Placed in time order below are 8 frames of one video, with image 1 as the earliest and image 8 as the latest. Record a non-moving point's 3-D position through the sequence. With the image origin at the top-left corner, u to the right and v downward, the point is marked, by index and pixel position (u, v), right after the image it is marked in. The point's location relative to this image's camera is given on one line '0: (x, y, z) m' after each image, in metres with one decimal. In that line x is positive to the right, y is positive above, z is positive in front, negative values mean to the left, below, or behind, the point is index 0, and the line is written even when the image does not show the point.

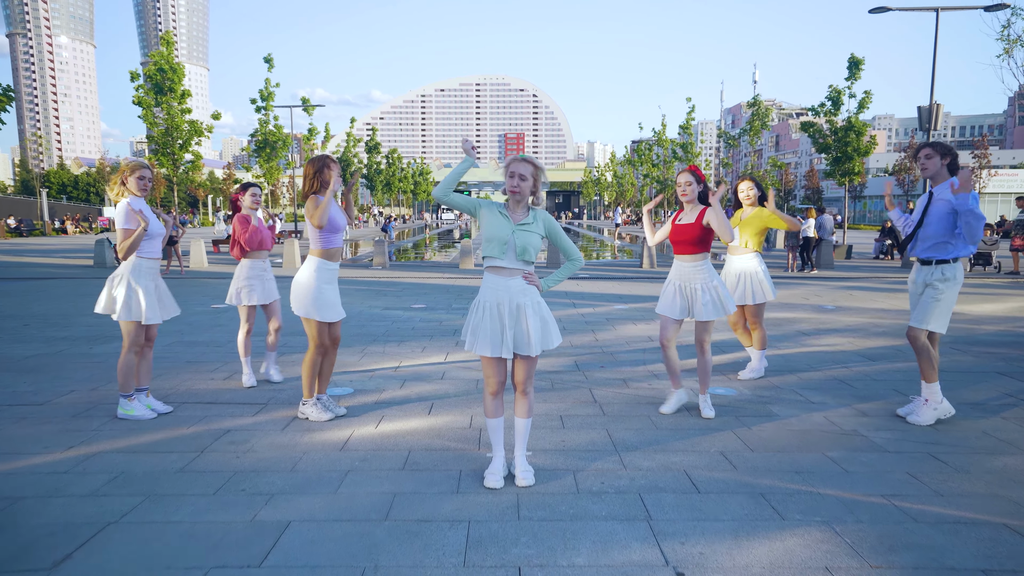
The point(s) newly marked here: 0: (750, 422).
0: (+1.7, -1.0, +5.1) m
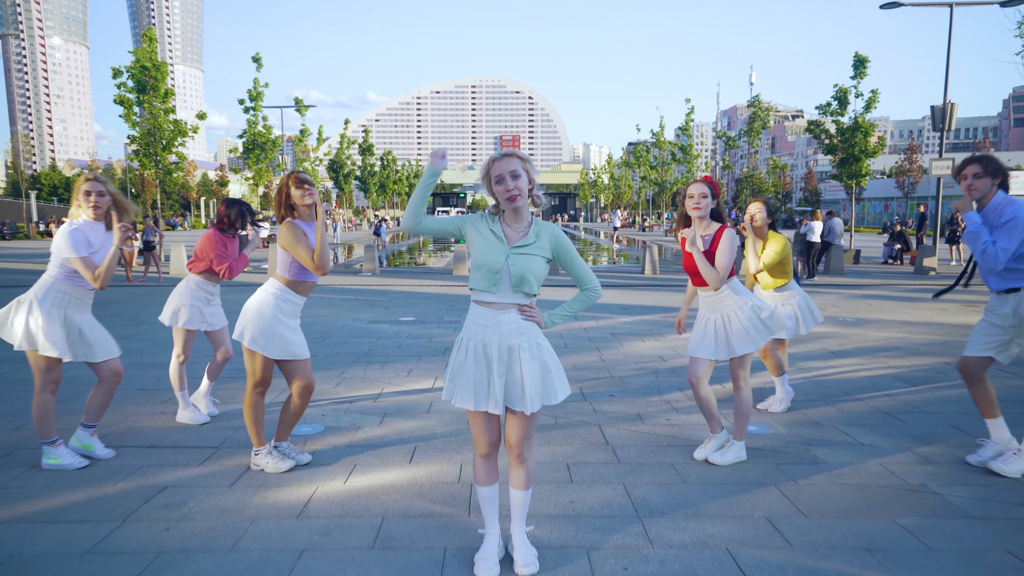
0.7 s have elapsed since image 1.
0: (+1.7, -1.1, +4.3) m
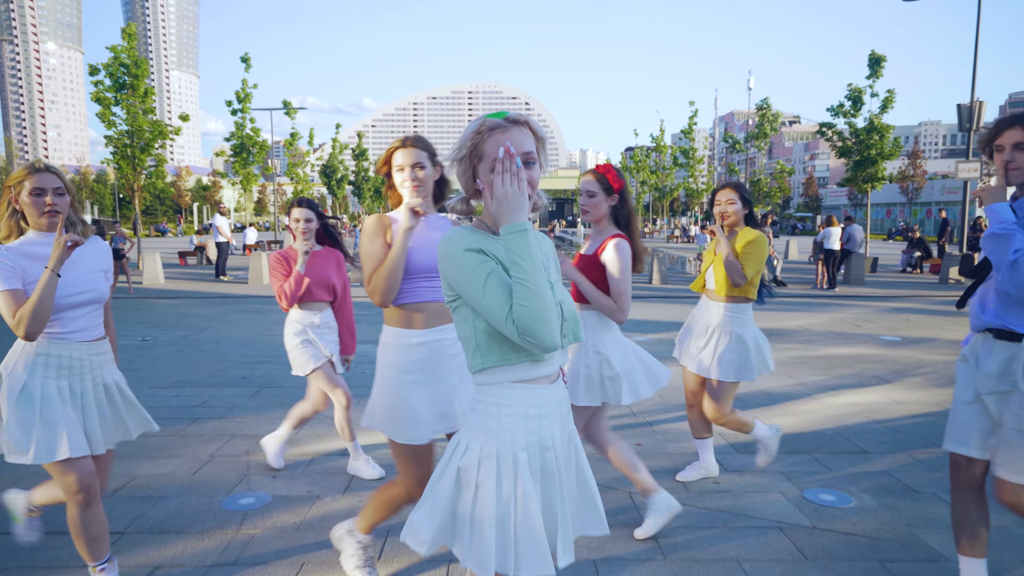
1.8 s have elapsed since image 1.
0: (+1.7, -1.3, +3.1) m
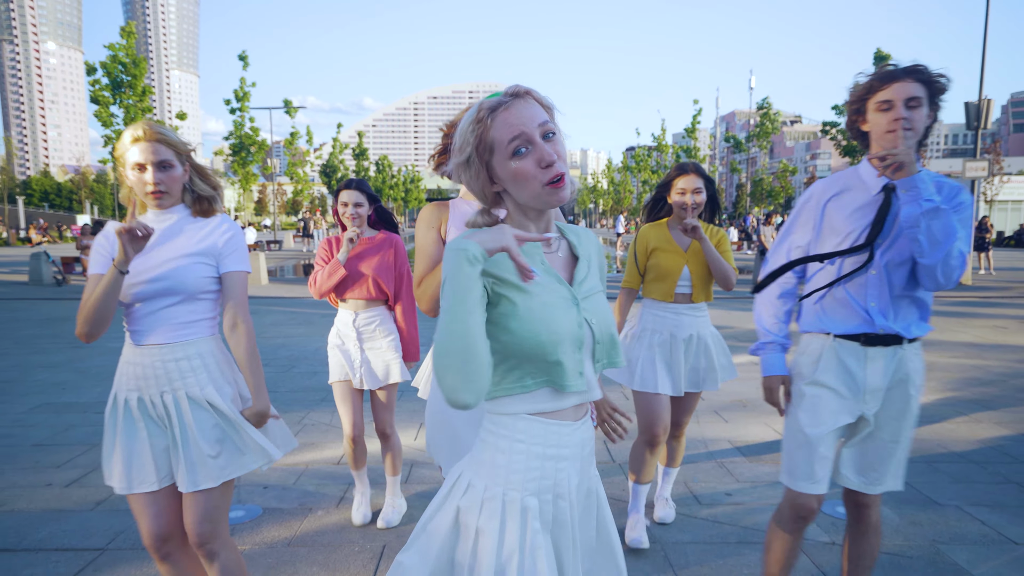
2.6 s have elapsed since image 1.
0: (+1.8, -1.3, +2.9) m
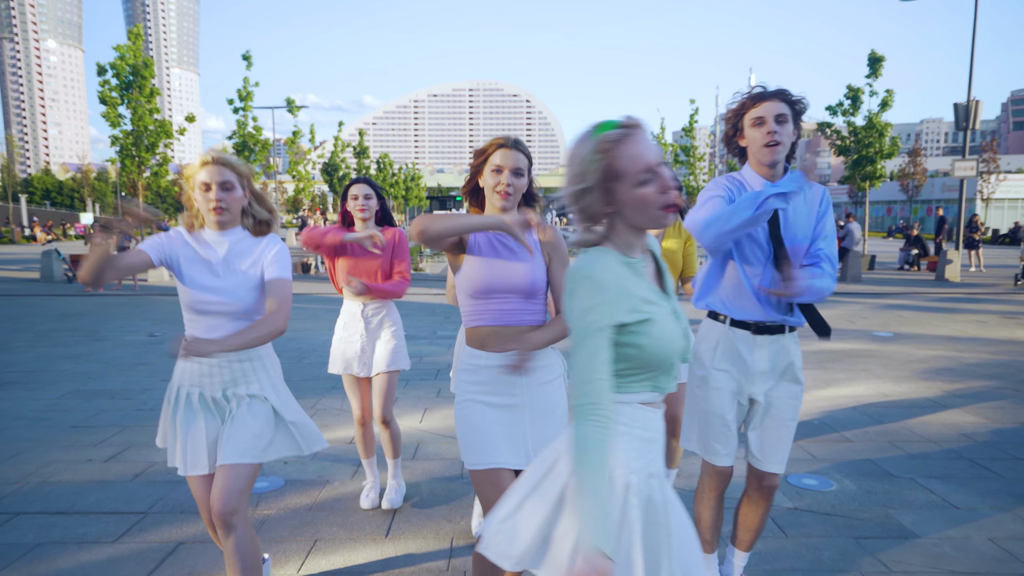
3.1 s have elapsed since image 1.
0: (+1.7, -1.2, +3.3) m
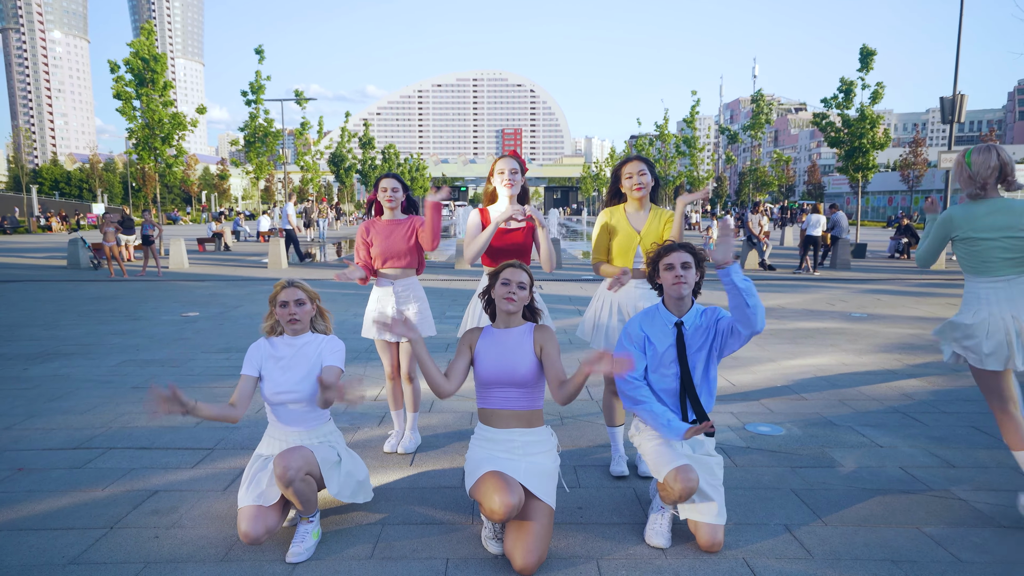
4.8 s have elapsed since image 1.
0: (+1.7, -1.1, +4.1) m
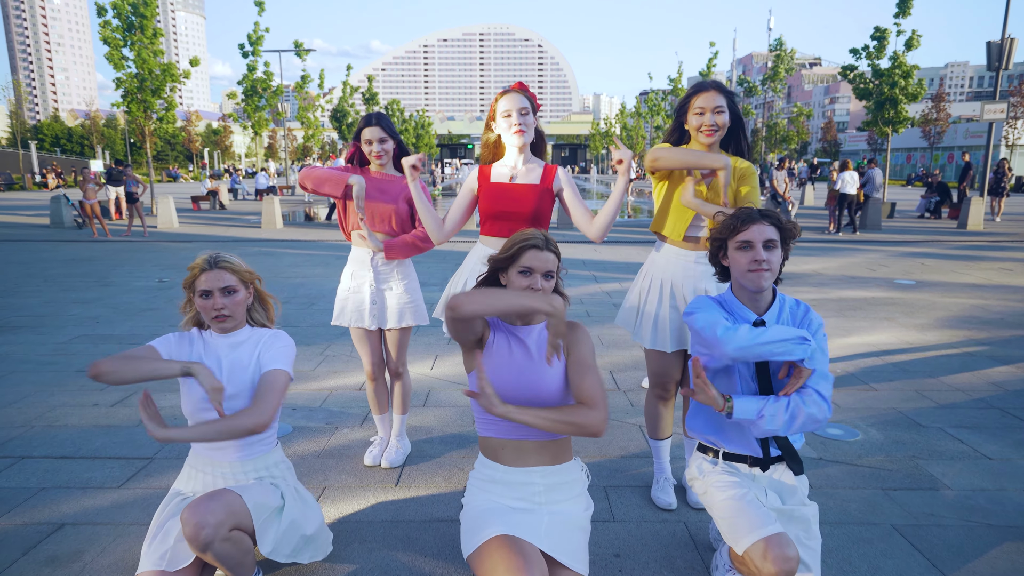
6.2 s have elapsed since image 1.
0: (+1.8, -1.0, +3.2) m
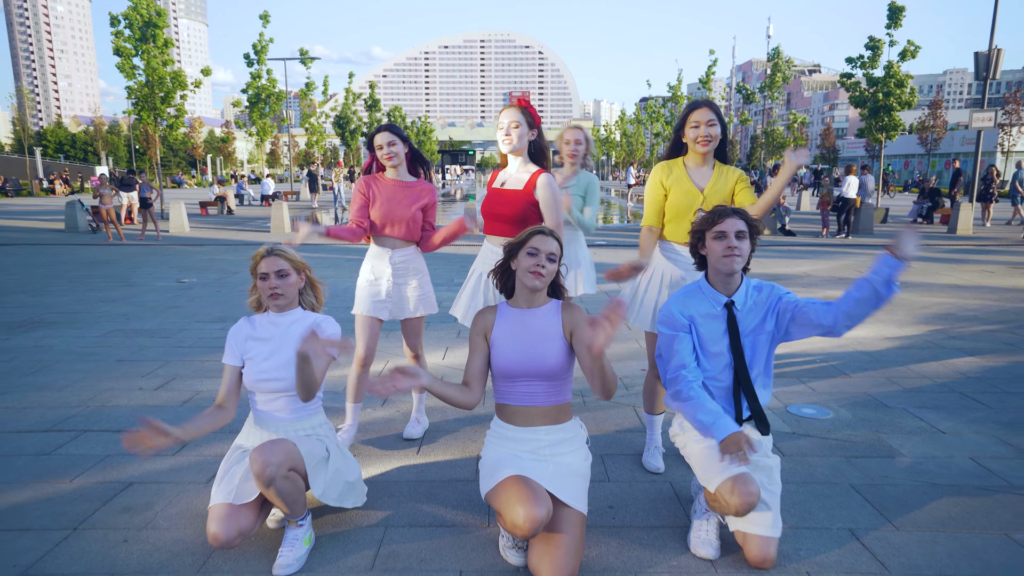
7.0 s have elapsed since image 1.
0: (+1.8, -0.9, +3.6) m
